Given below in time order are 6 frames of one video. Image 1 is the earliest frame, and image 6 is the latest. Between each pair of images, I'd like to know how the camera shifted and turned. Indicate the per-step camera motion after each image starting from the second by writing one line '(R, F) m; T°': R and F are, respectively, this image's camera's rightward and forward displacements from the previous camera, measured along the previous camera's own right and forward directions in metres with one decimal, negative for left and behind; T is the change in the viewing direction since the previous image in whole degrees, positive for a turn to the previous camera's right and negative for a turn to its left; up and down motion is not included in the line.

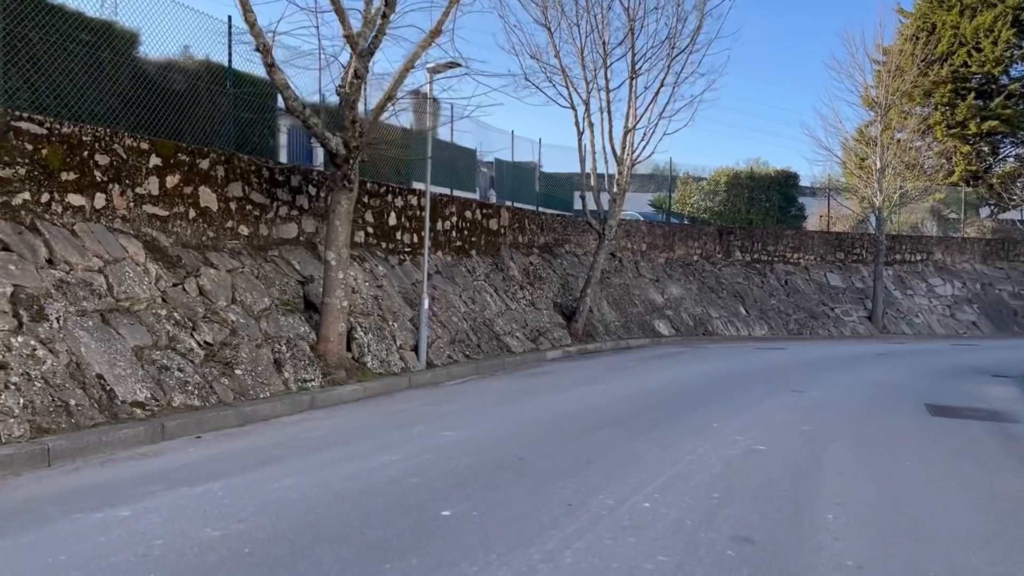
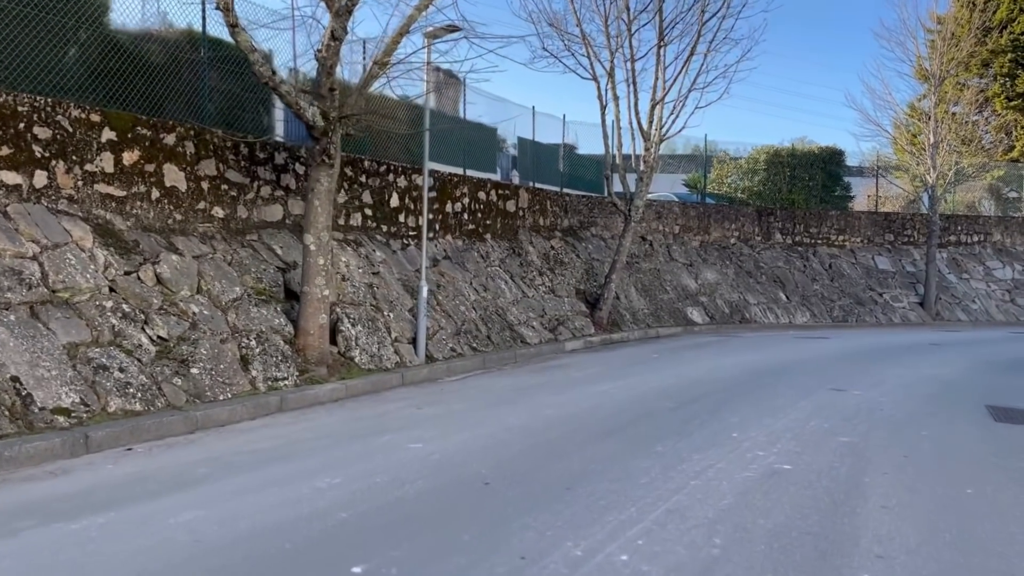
(+0.5, +1.2) m; -3°
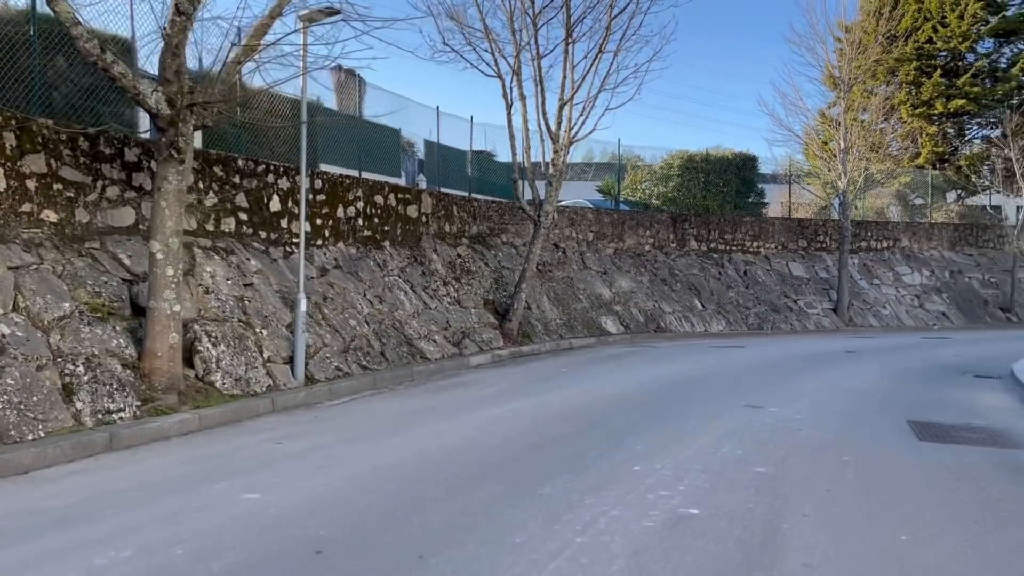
(+0.4, +1.0) m; +5°
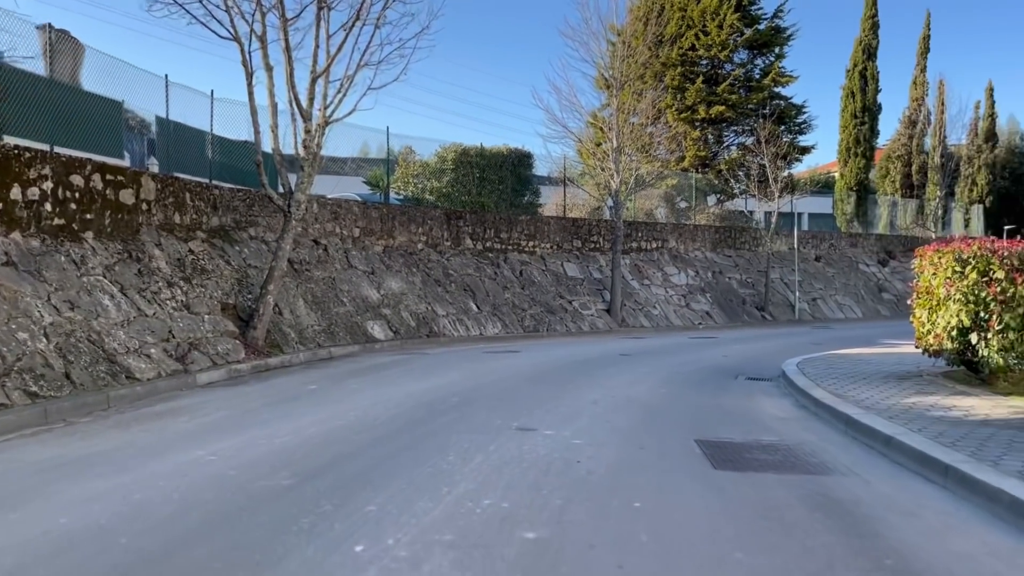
(+0.6, +1.8) m; +15°
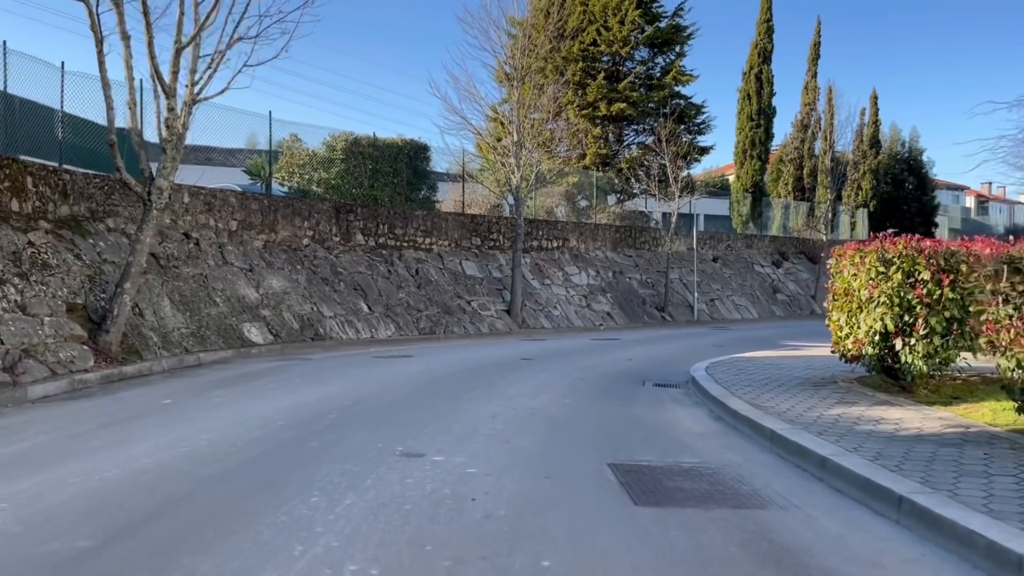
(+0.1, +1.2) m; +7°
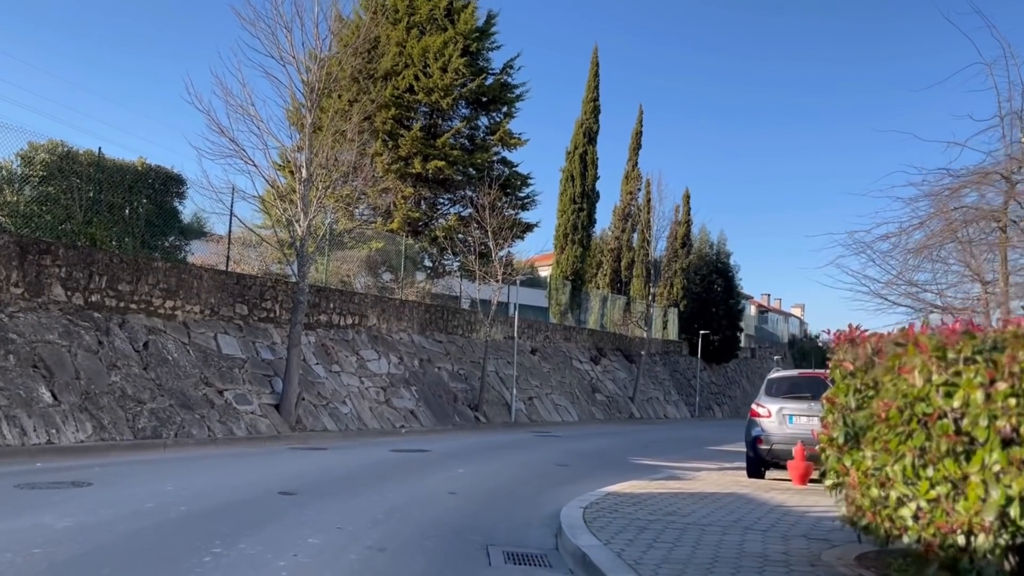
(+0.3, +5.3) m; +14°
